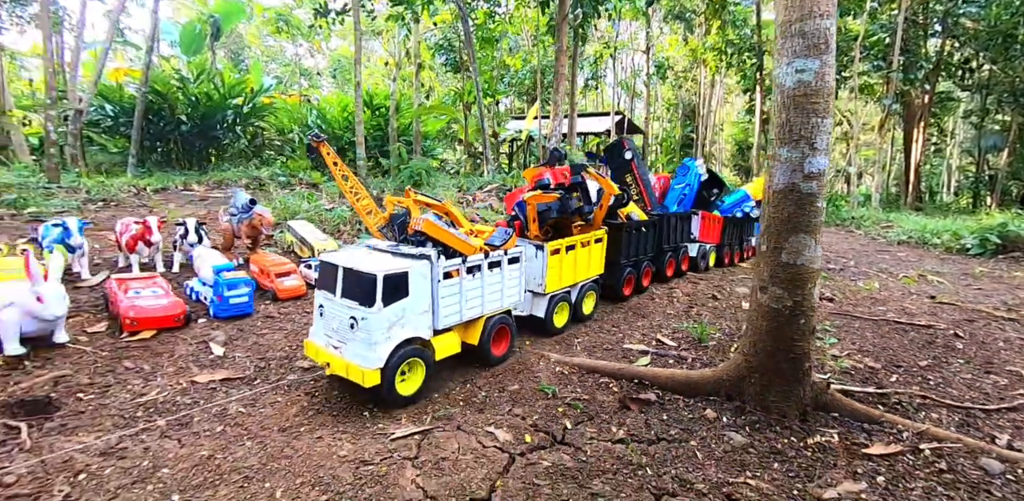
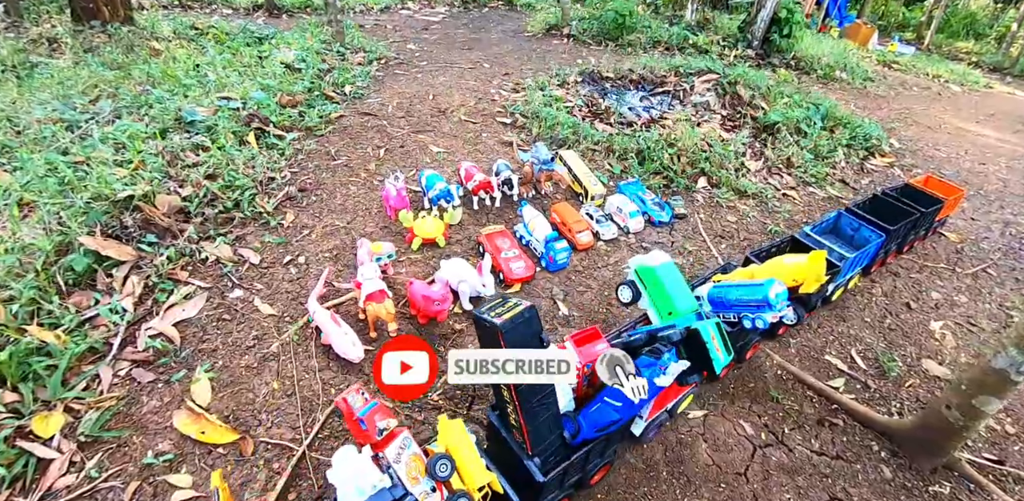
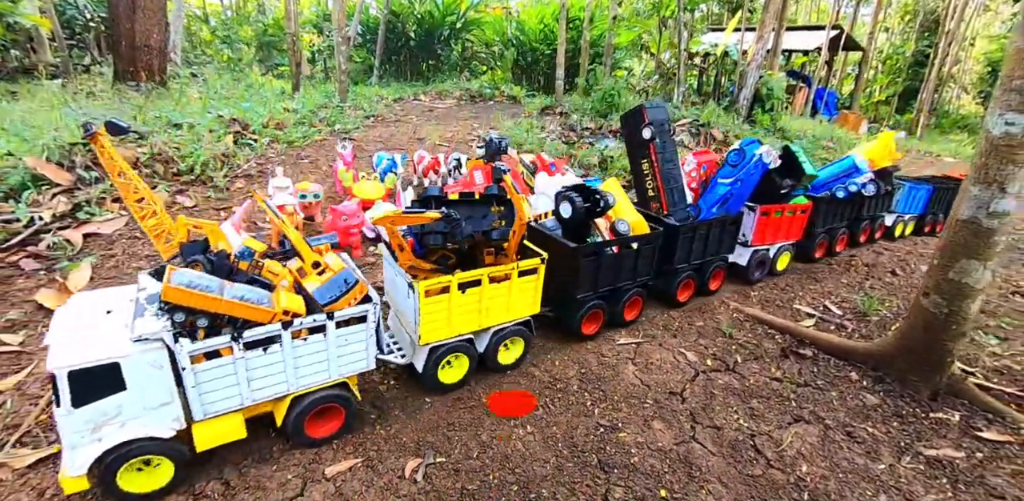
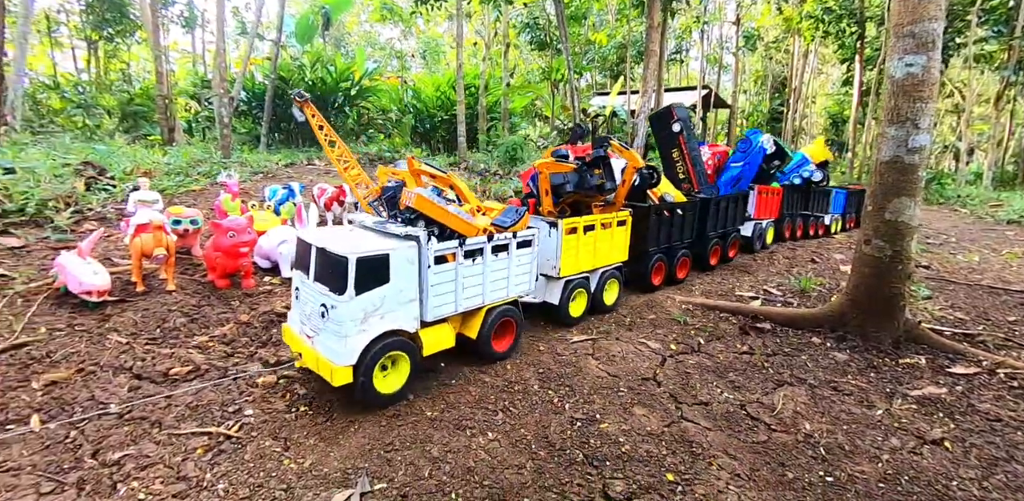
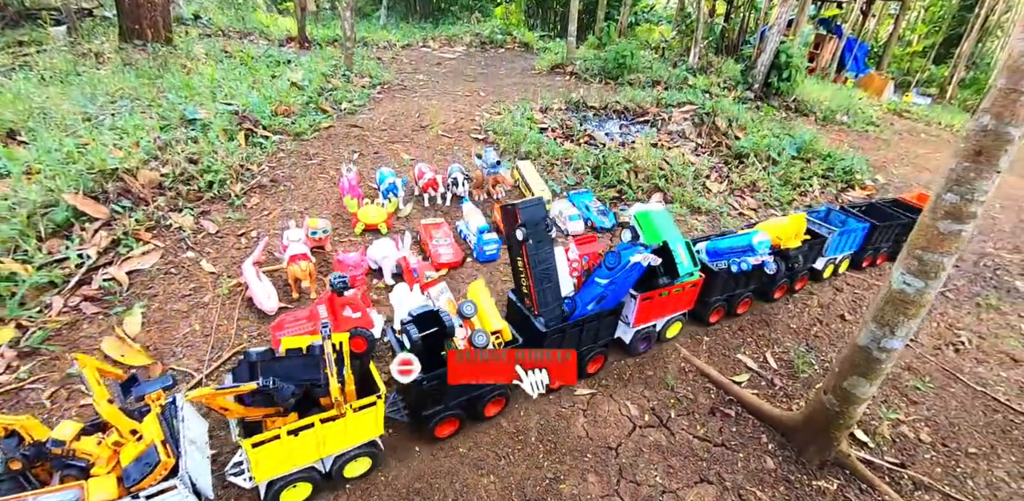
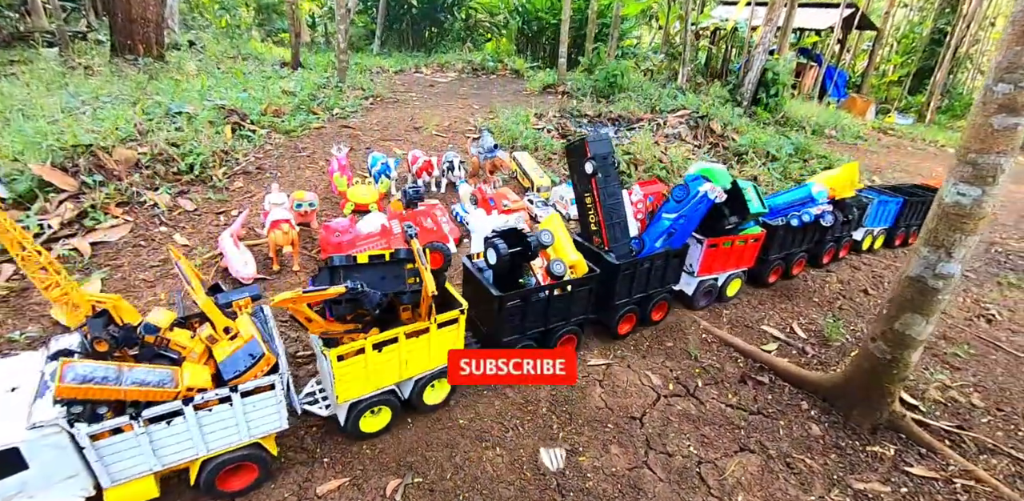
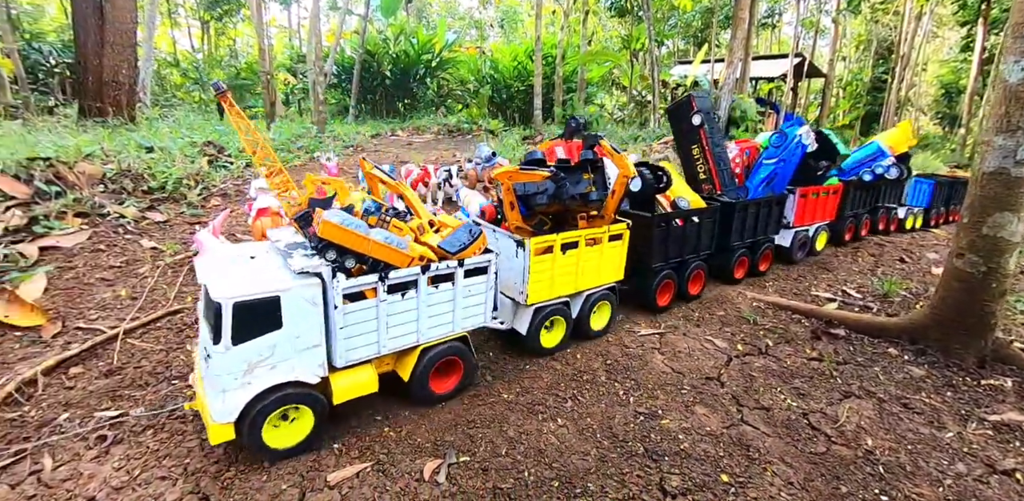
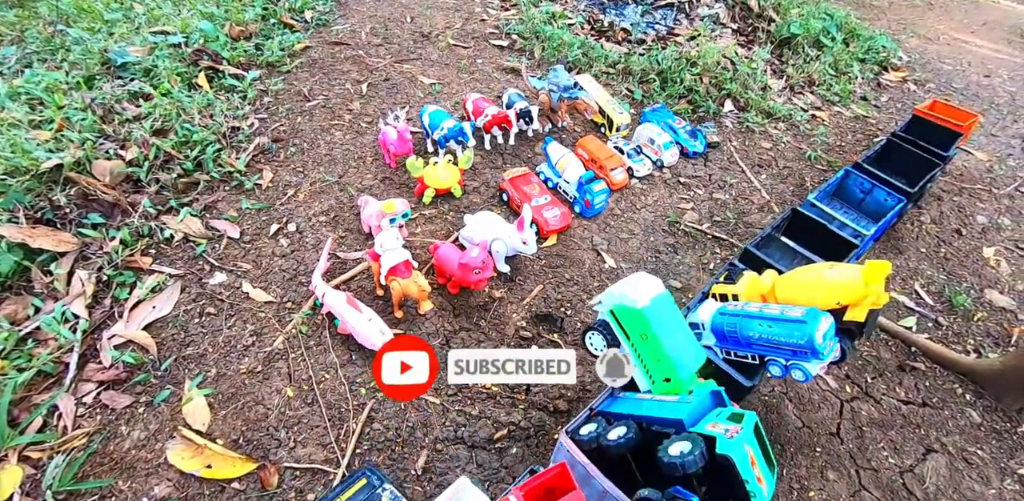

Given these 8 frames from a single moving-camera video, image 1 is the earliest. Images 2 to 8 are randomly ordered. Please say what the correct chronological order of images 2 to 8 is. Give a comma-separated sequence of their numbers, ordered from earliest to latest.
4, 7, 3, 6, 5, 2, 8
